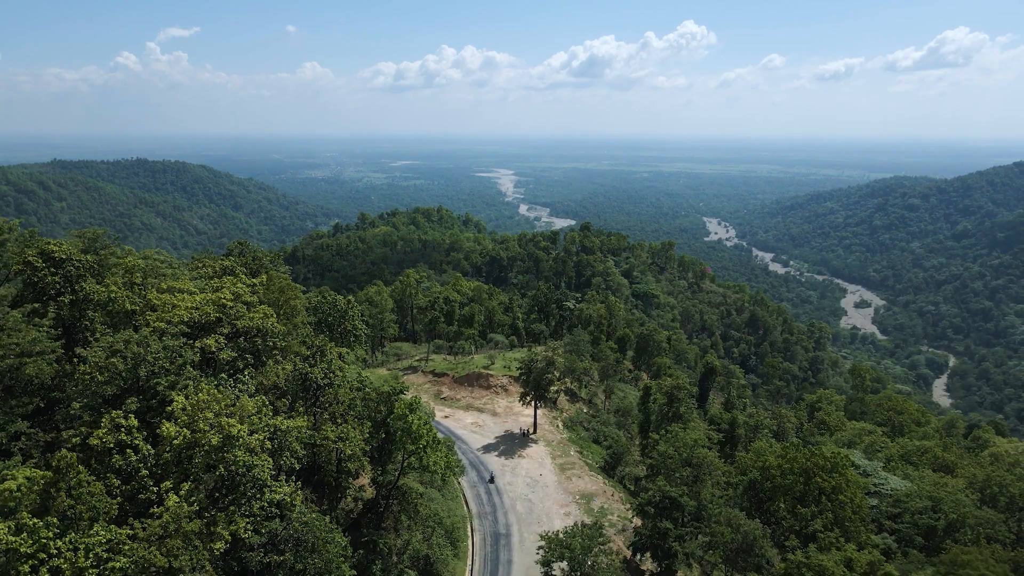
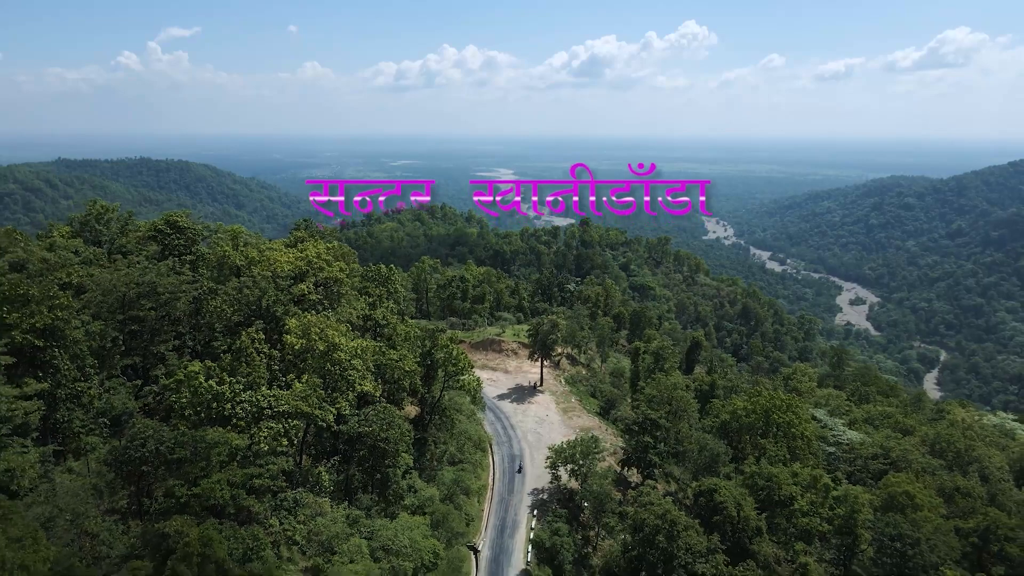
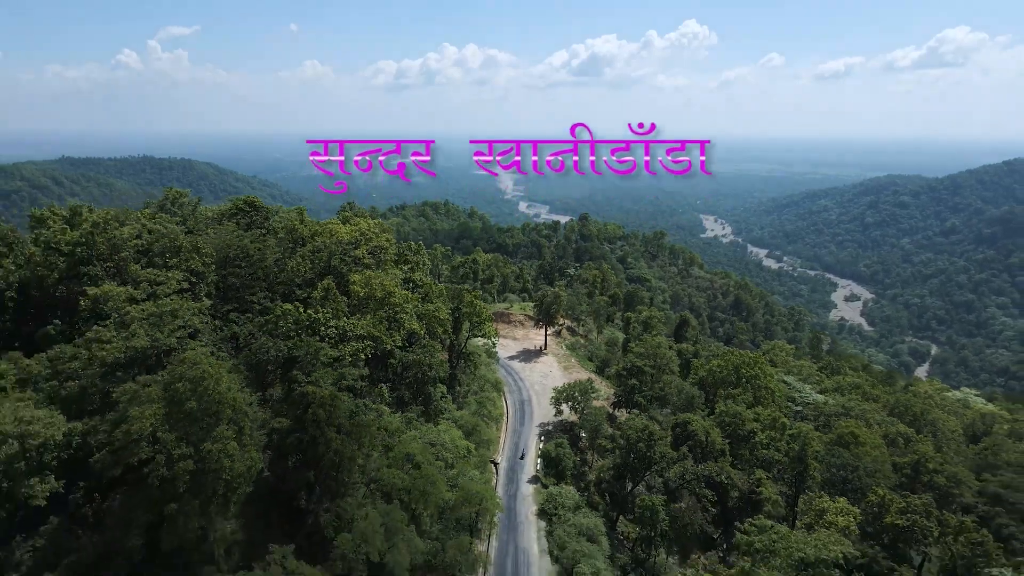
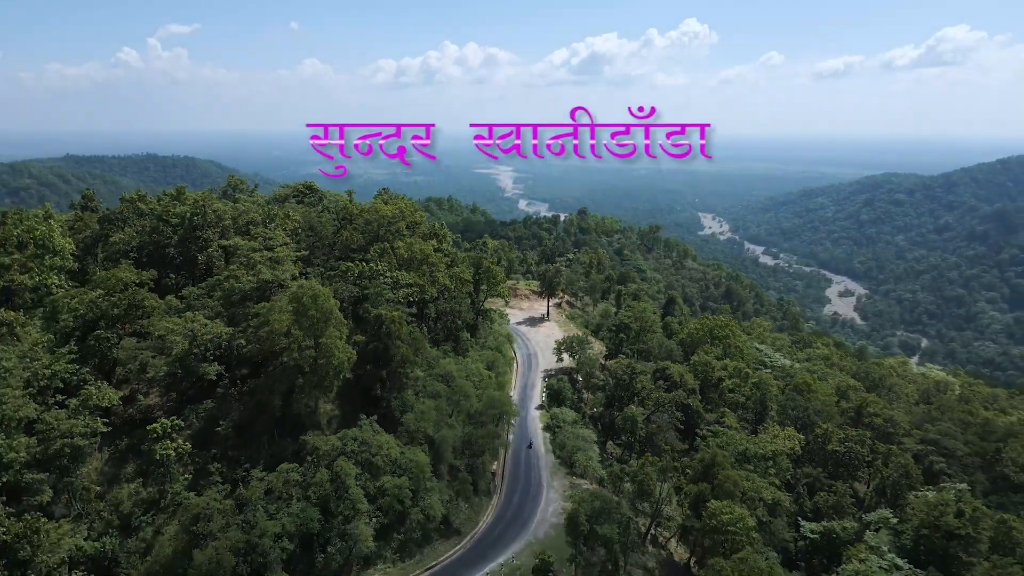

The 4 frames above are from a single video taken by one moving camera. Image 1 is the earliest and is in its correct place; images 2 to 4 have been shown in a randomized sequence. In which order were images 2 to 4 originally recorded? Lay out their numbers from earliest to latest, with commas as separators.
2, 3, 4
